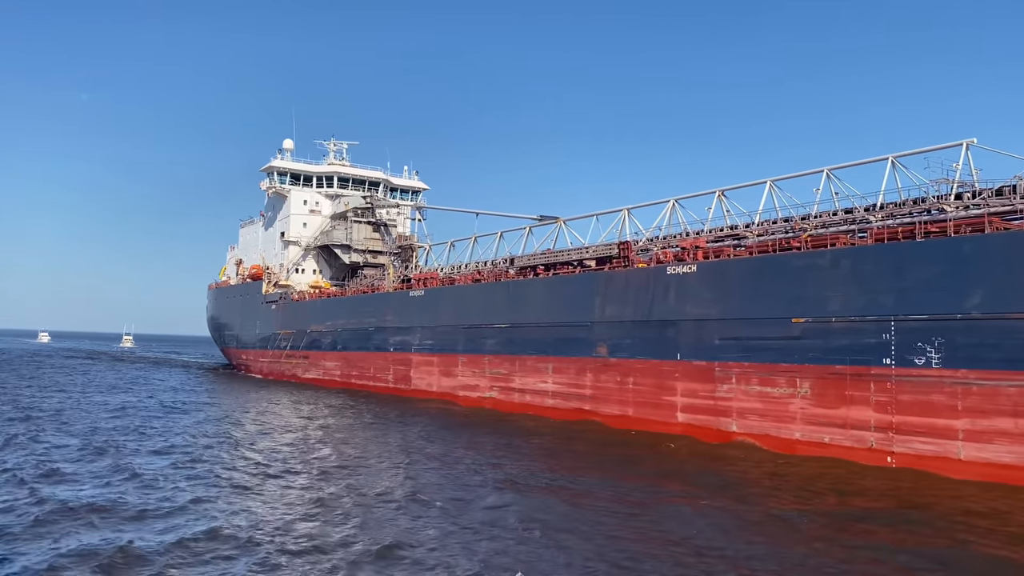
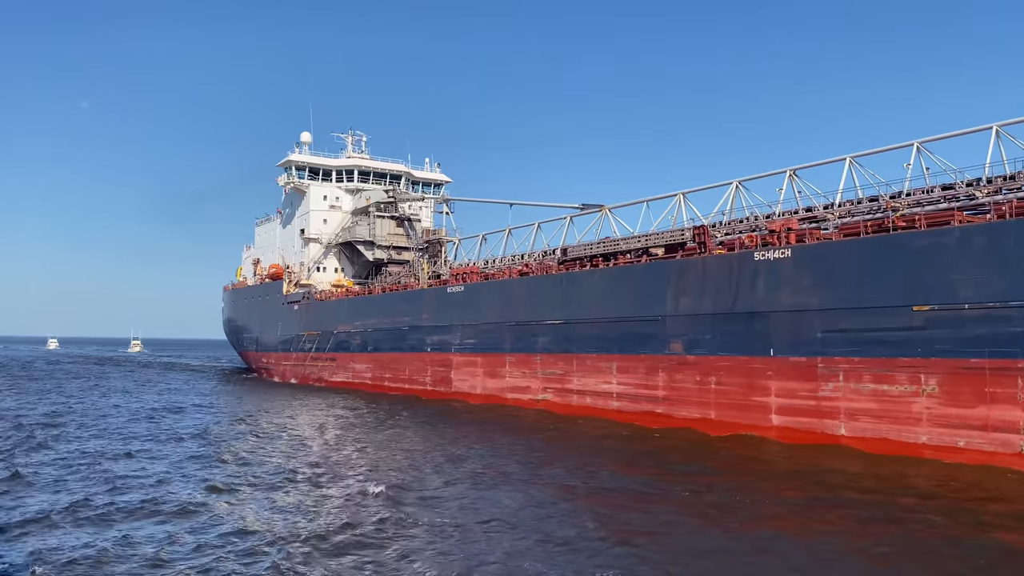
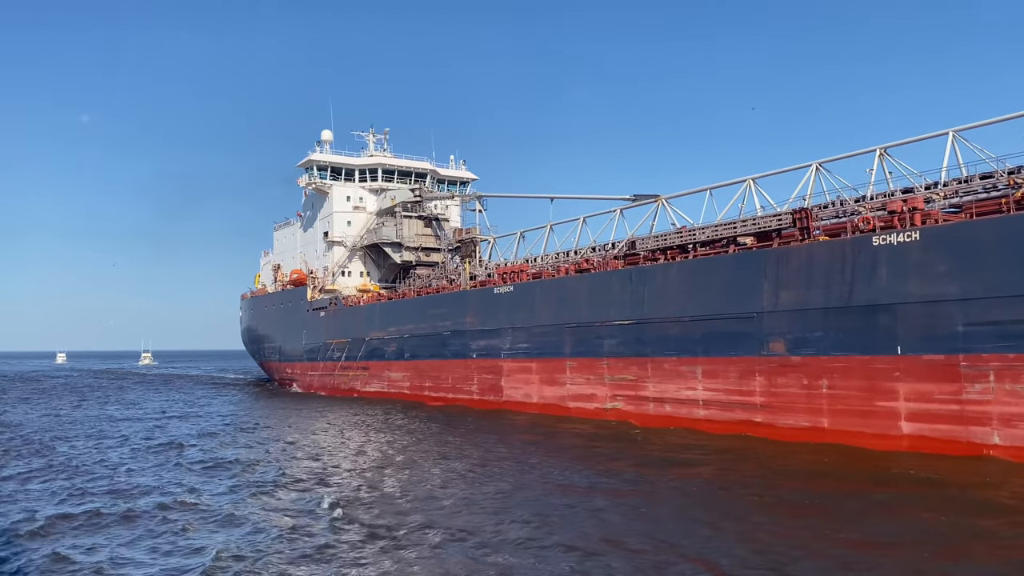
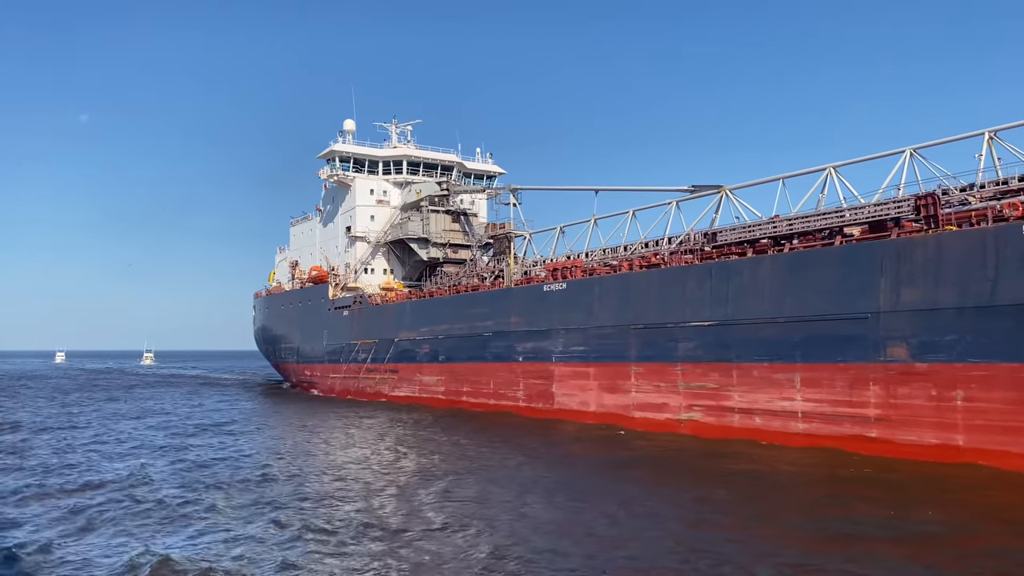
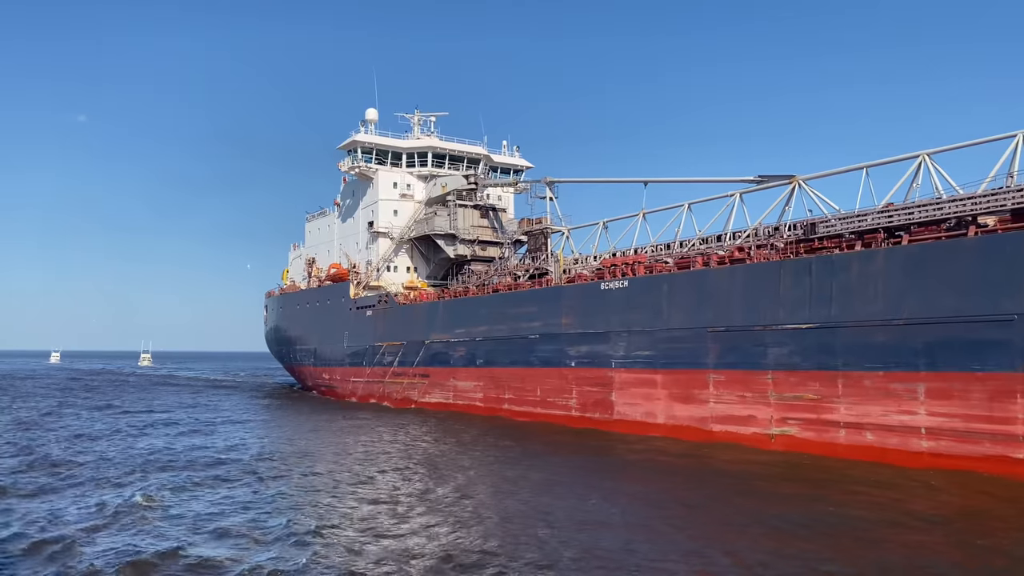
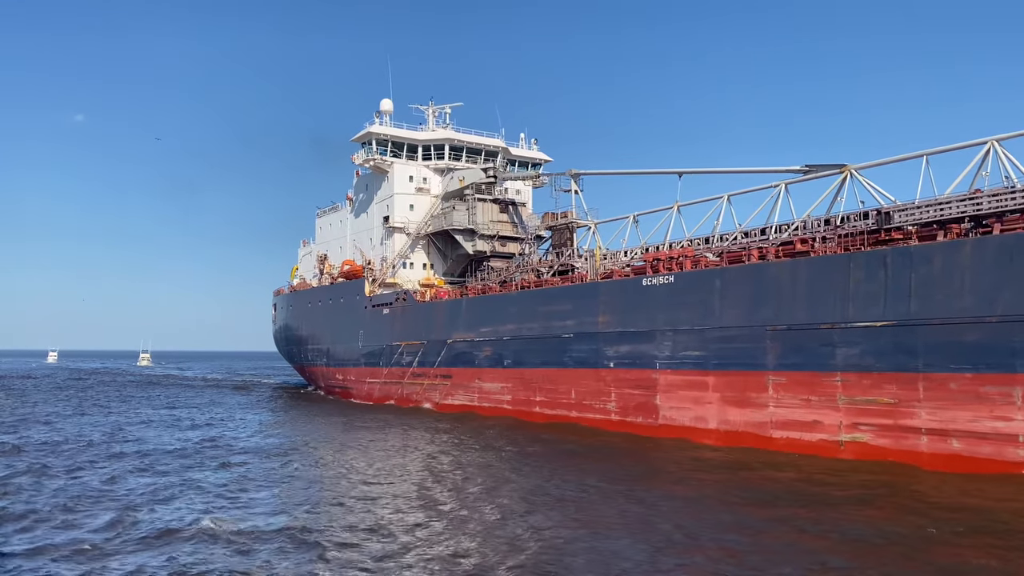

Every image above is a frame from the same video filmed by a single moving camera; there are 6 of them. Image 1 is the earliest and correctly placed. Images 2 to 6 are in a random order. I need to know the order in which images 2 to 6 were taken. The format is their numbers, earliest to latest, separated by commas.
2, 3, 4, 5, 6
